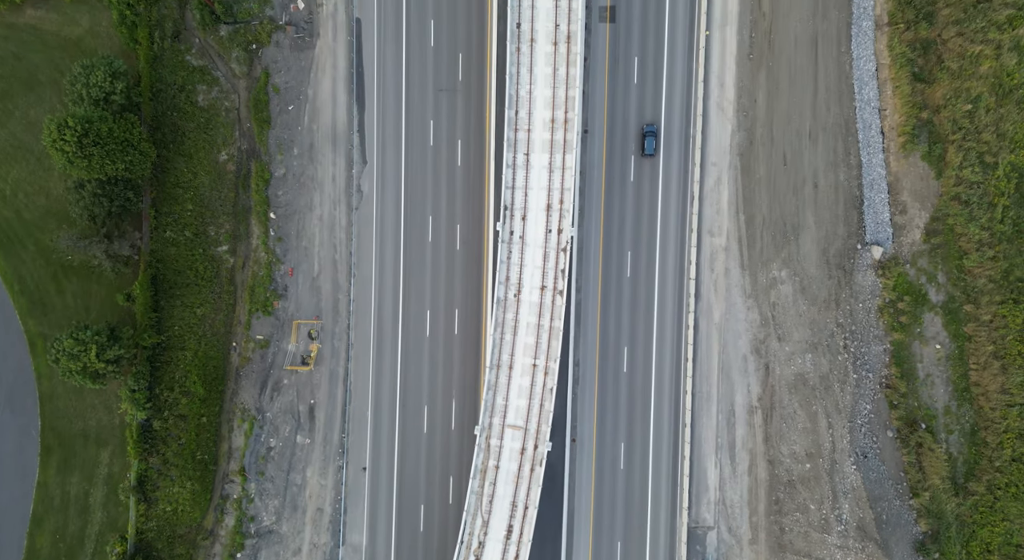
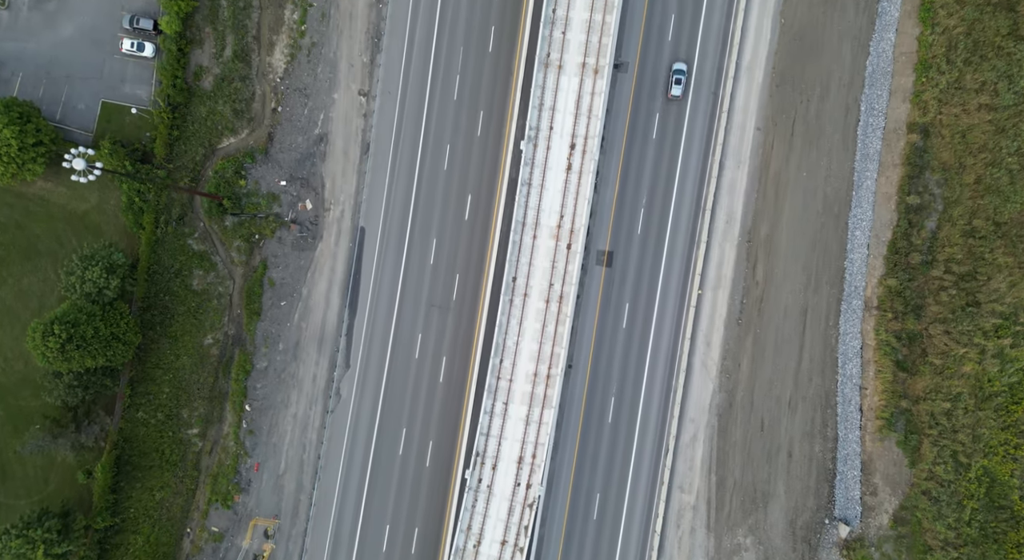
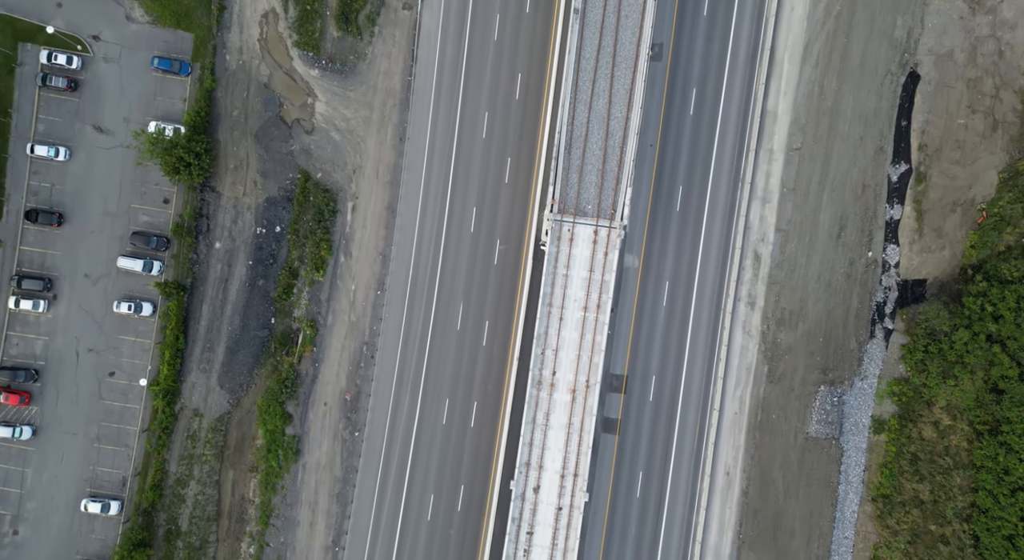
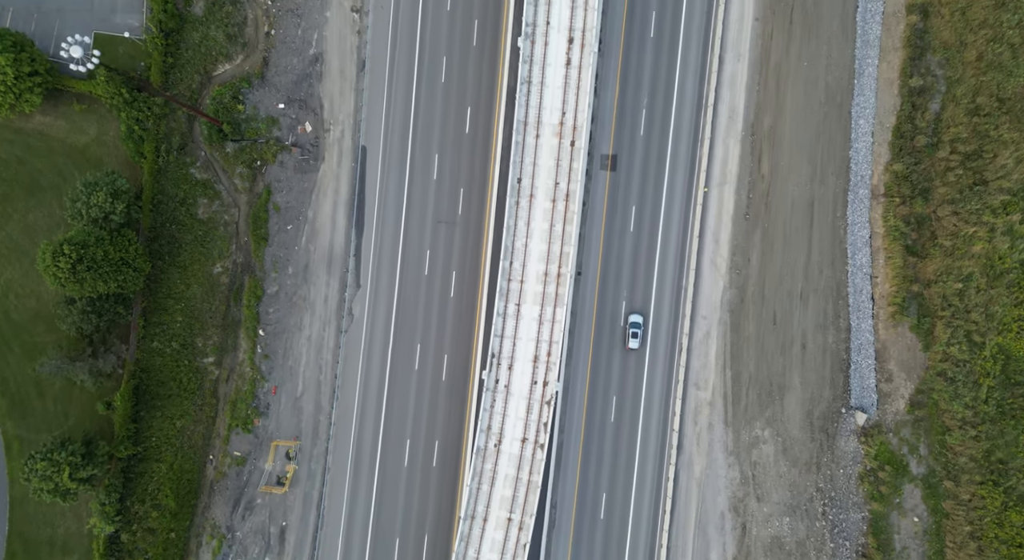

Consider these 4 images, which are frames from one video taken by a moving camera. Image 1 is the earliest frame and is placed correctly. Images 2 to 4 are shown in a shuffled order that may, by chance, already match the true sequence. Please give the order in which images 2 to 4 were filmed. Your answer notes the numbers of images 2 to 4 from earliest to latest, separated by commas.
4, 2, 3
